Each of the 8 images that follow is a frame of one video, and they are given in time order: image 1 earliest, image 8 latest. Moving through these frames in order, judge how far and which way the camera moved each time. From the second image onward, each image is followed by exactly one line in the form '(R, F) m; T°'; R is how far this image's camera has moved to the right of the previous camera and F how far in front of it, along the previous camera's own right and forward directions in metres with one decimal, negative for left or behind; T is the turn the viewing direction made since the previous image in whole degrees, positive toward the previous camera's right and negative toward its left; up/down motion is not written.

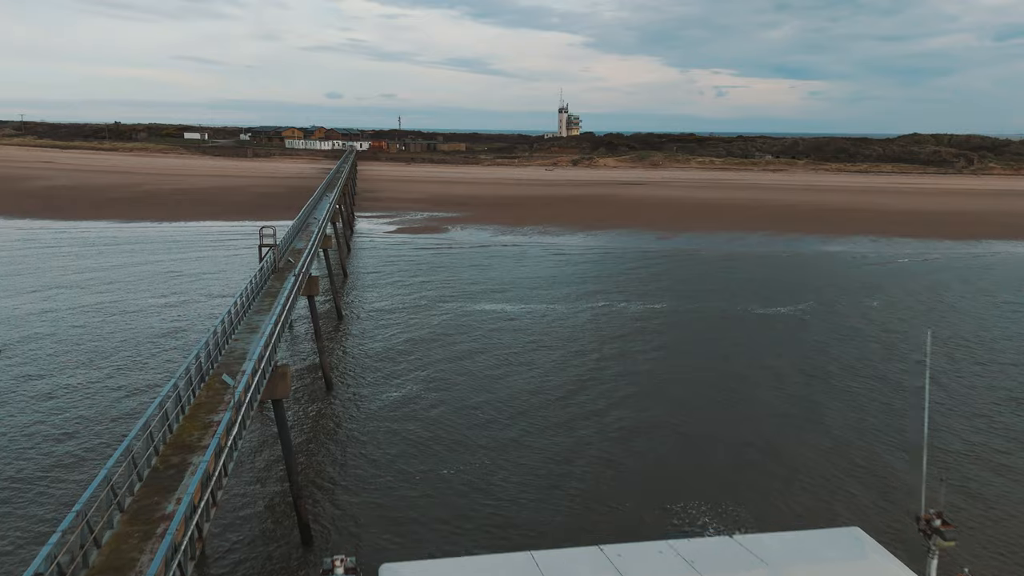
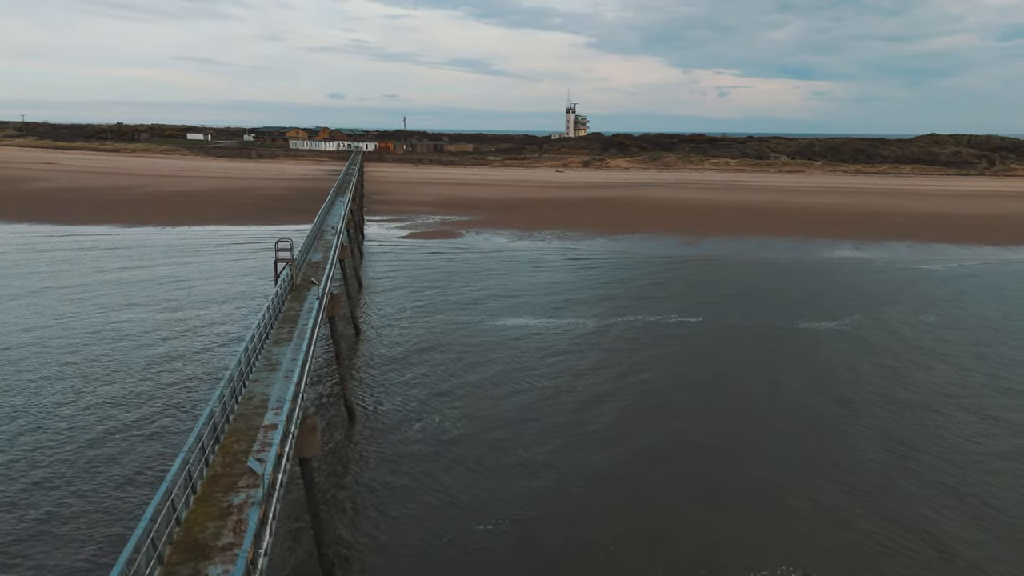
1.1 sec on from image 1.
(-0.2, +0.6) m; 0°
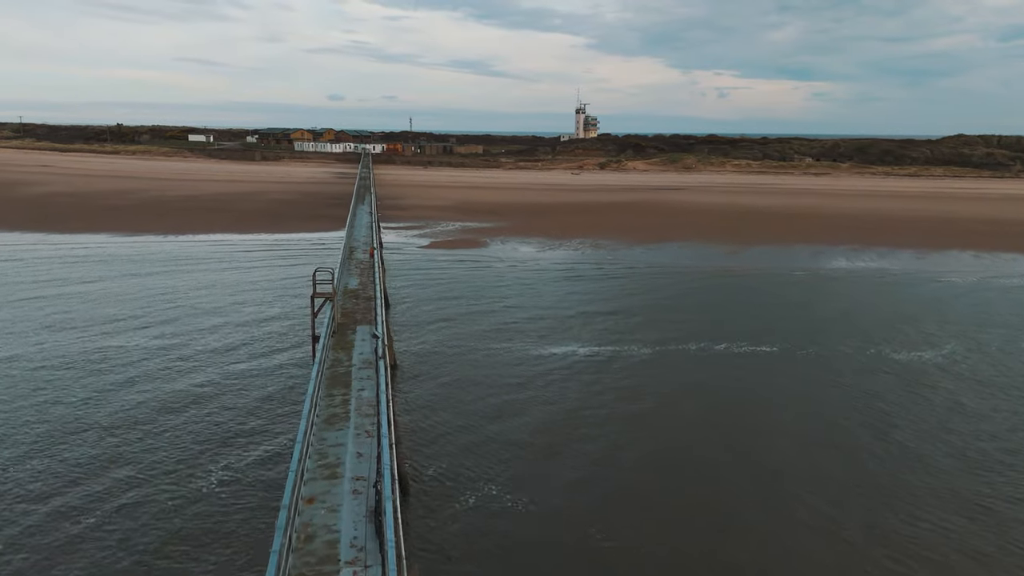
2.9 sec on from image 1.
(-0.4, +1.0) m; 0°
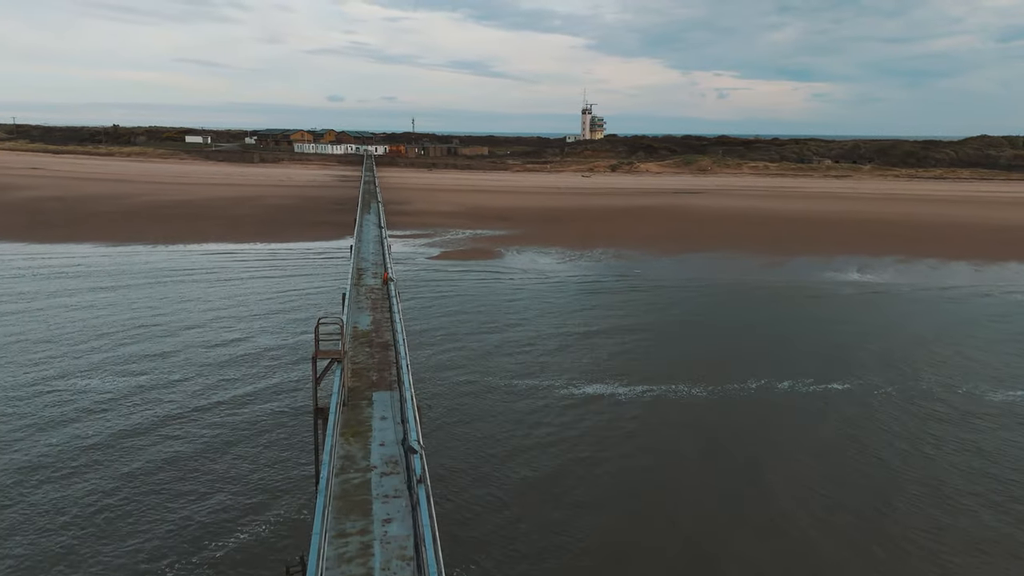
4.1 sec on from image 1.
(-0.2, +1.0) m; 0°
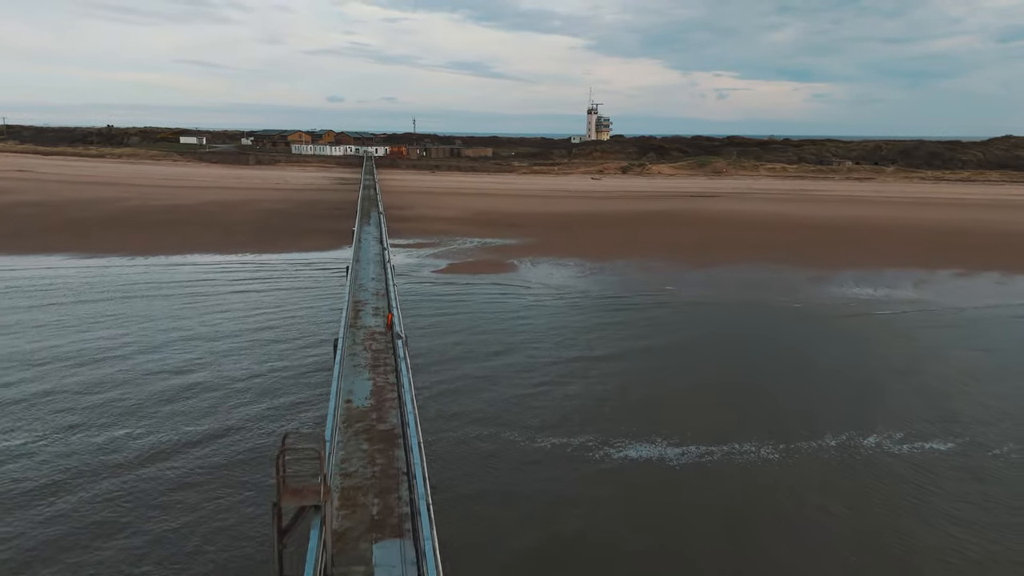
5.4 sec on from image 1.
(-0.2, +1.2) m; 0°
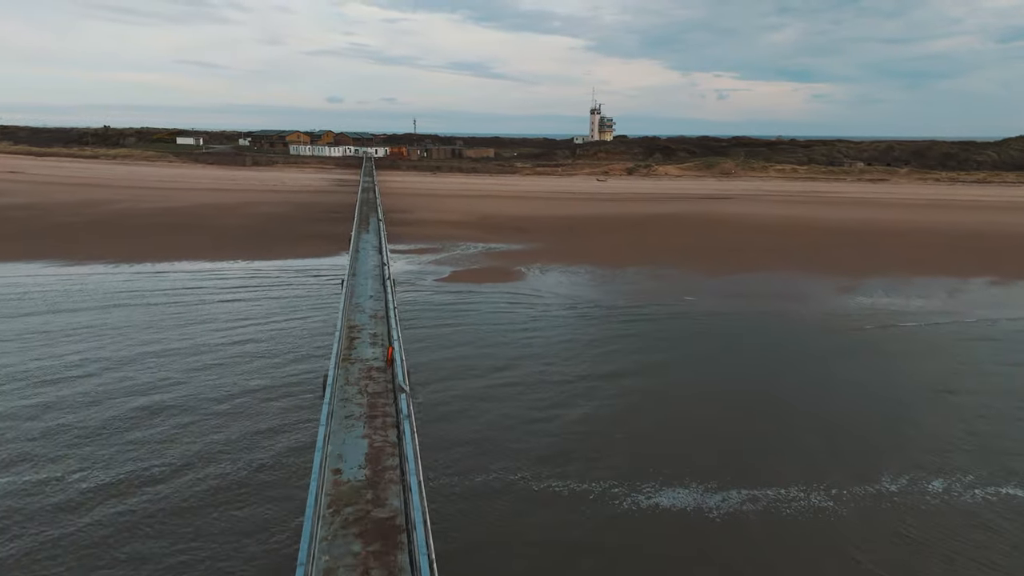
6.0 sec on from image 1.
(-0.1, +0.6) m; 0°
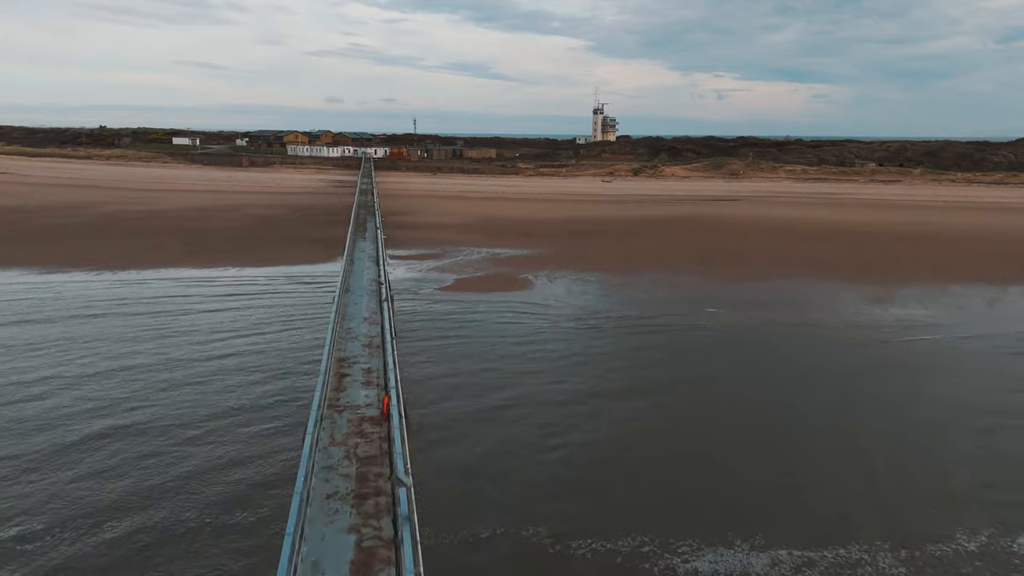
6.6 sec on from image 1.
(-0.1, +0.6) m; 0°
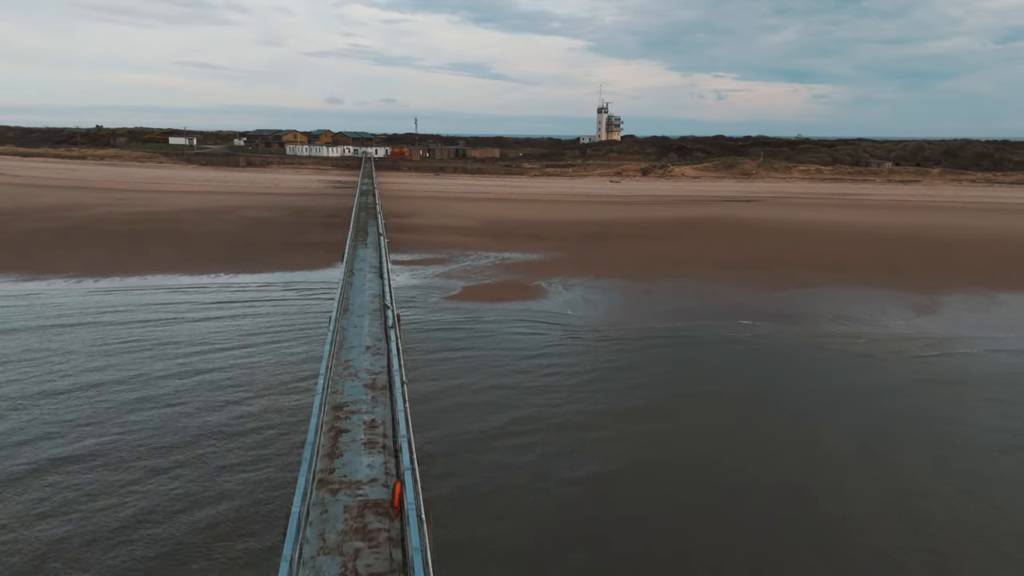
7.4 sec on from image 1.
(-0.1, +0.7) m; 0°
